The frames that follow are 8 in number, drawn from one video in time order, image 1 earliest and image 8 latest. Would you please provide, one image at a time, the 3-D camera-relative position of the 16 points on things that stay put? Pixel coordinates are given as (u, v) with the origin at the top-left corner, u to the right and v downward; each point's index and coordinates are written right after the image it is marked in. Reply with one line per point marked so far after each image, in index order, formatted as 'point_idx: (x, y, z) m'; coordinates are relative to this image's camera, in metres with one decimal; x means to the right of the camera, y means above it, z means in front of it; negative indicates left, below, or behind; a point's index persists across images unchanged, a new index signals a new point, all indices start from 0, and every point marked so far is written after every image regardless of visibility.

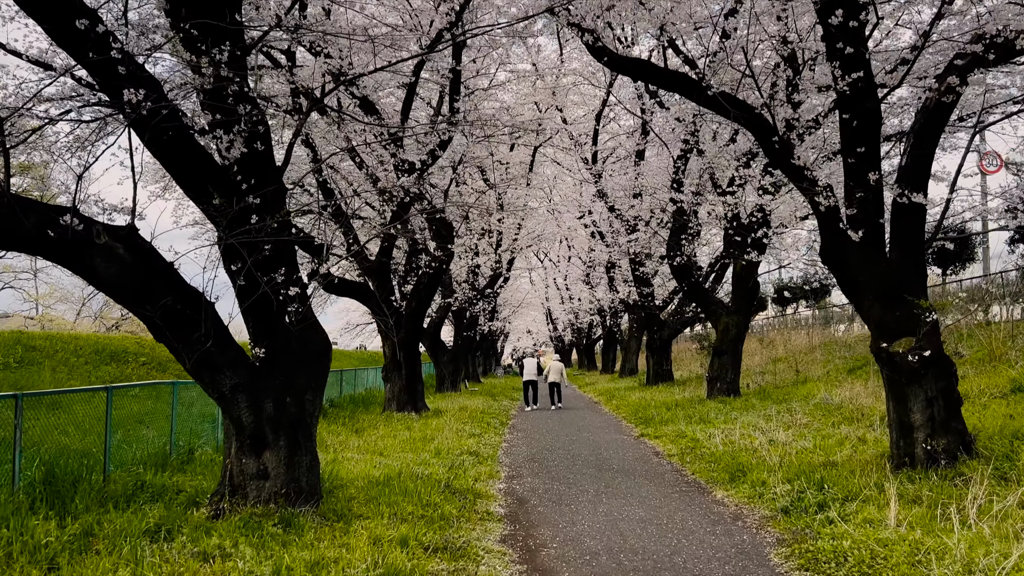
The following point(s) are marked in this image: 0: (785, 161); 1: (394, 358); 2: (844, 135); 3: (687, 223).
0: (+3.5, +1.6, +7.7) m
1: (-2.6, -1.5, +13.2) m
2: (+4.0, +1.8, +7.1) m
3: (+4.4, +1.6, +14.9) m
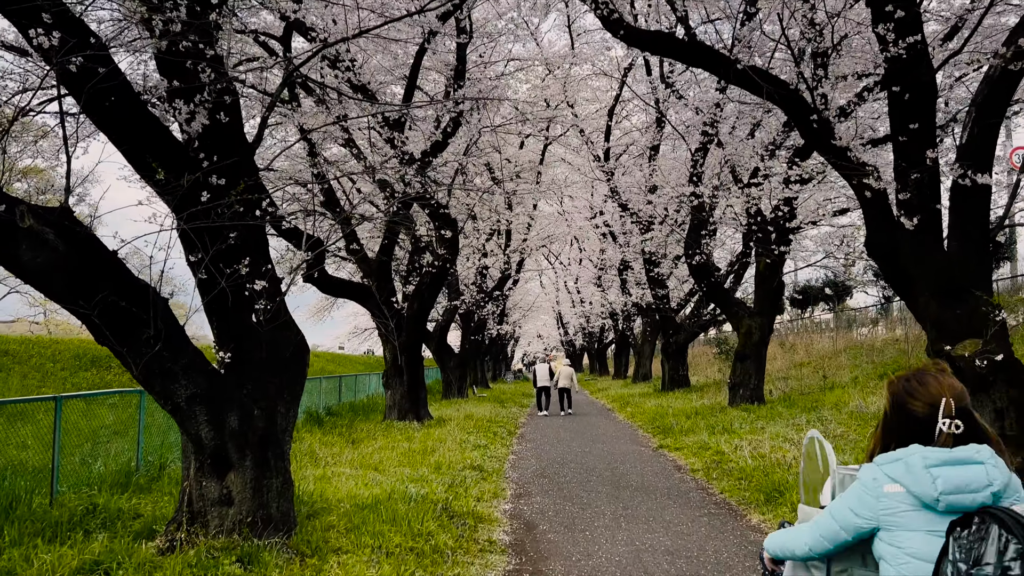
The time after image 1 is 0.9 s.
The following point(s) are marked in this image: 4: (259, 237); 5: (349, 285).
0: (+3.6, +1.7, +6.8) m
1: (-2.5, -1.5, +12.4) m
2: (+4.0, +1.9, +6.3) m
3: (+4.6, +1.6, +14.1) m
4: (-2.1, +0.4, +5.0) m
5: (-3.4, +0.1, +12.1) m
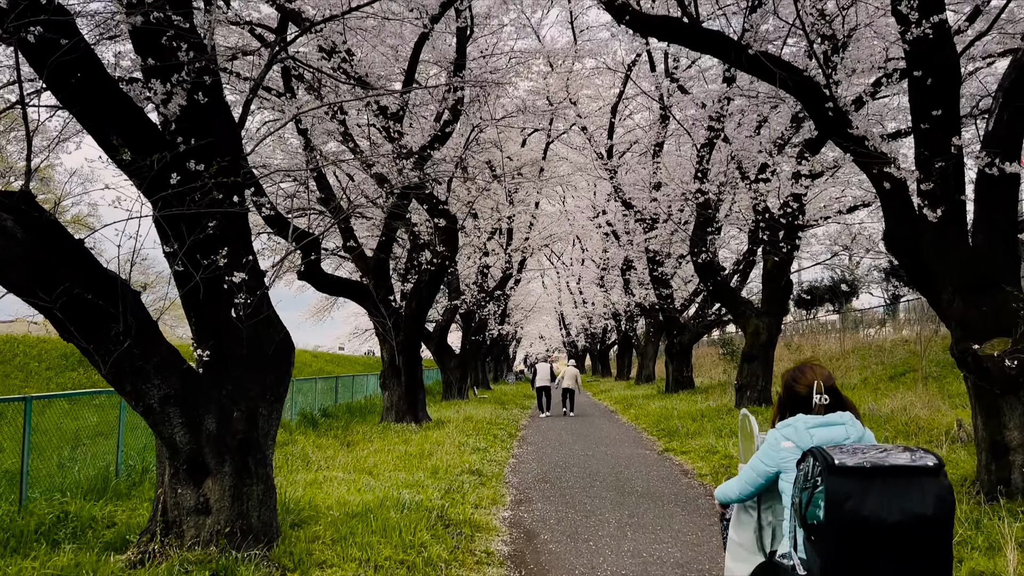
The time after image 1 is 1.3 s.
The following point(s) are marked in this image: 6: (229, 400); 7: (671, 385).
0: (+3.6, +1.7, +6.5) m
1: (-2.4, -1.5, +12.1) m
2: (+4.0, +1.9, +6.0) m
3: (+4.6, +1.6, +13.7) m
4: (-2.1, +0.5, +4.7) m
5: (-3.3, +0.1, +11.8) m
6: (-2.1, -0.8, +4.4) m
7: (+5.3, -3.2, +19.8) m
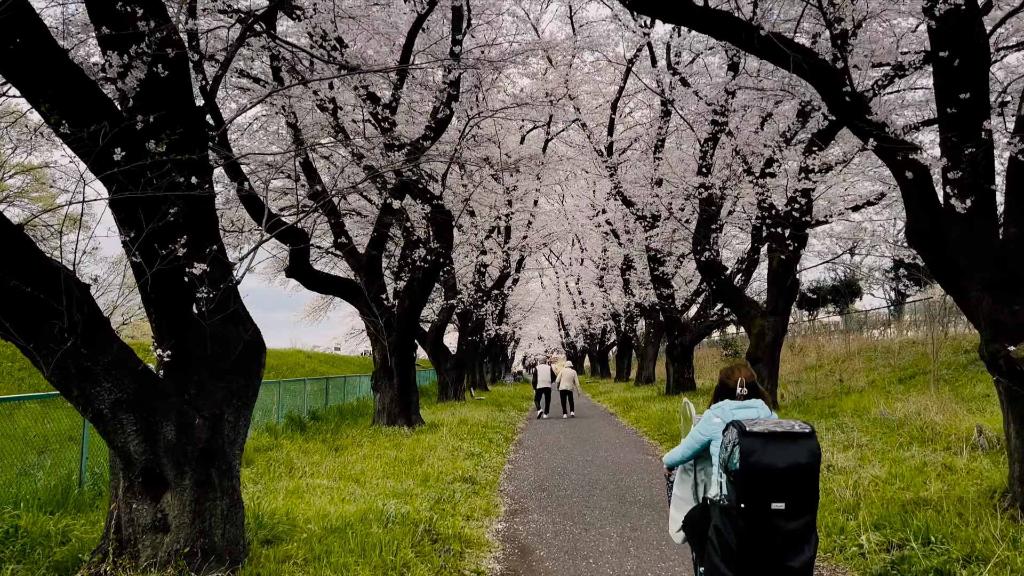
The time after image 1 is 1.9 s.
0: (+3.5, +1.7, +6.1) m
1: (-2.5, -1.5, +11.7) m
2: (+4.0, +1.9, +5.5) m
3: (+4.6, +1.6, +13.3) m
4: (-2.2, +0.5, +4.3) m
5: (-3.4, +0.2, +11.4) m
6: (-2.1, -0.8, +4.0) m
7: (+5.2, -3.2, +19.4) m
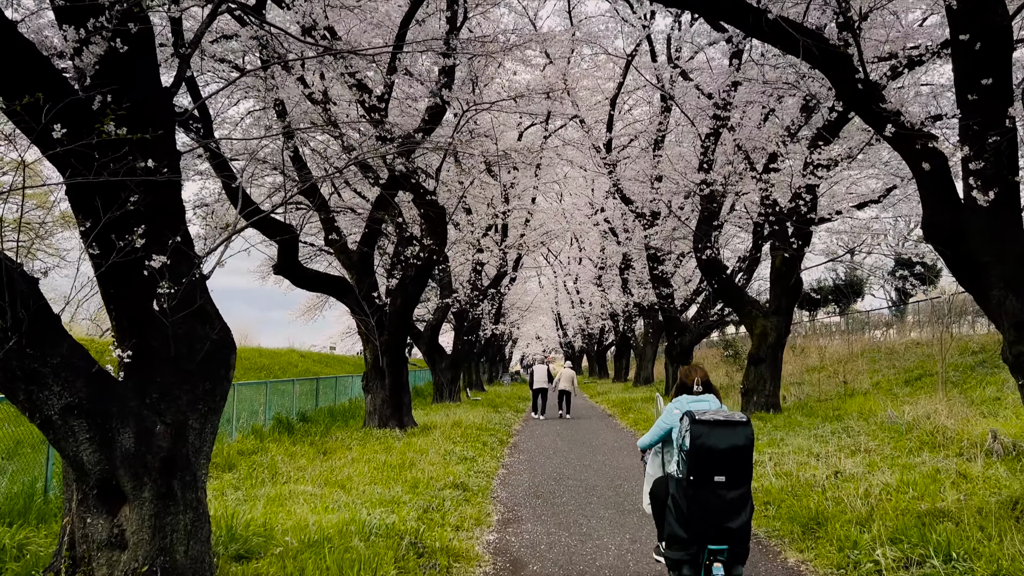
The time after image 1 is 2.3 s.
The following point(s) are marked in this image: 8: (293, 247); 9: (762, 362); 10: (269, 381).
0: (+3.5, +1.8, +5.8) m
1: (-2.6, -1.4, +11.4) m
2: (+3.9, +2.0, +5.2) m
3: (+4.5, +1.7, +13.0) m
4: (-2.2, +0.6, +3.9) m
5: (-3.5, +0.2, +11.0) m
6: (-2.2, -0.7, +3.6) m
7: (+5.1, -3.2, +19.1) m
8: (-3.9, +0.7, +10.5) m
9: (+4.9, -1.5, +11.8) m
10: (-4.3, -1.7, +10.5) m
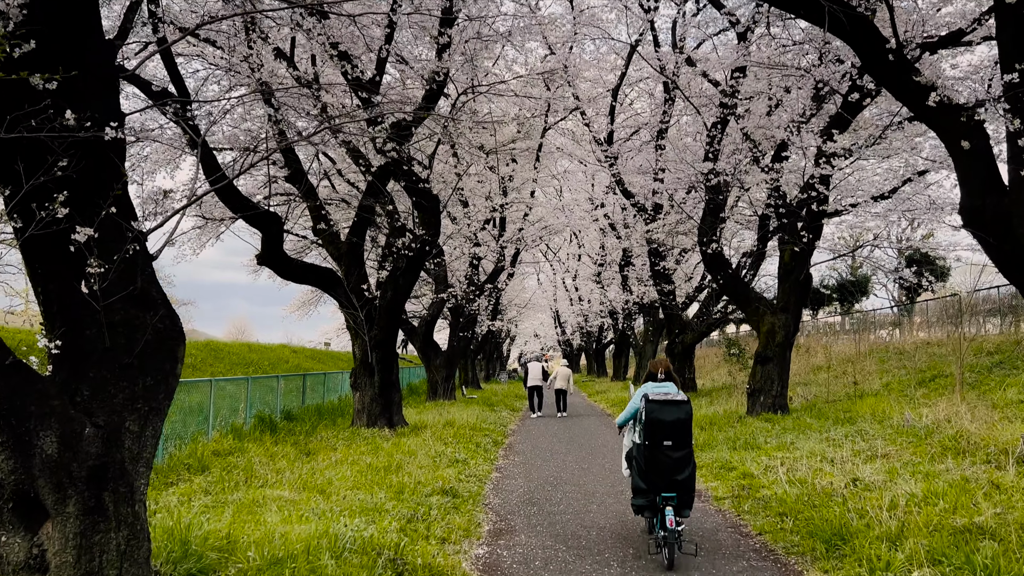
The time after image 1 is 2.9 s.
0: (+3.4, +1.8, +5.2) m
1: (-2.7, -1.3, +10.8) m
2: (+3.9, +2.0, +4.7) m
3: (+4.4, +1.8, +12.5) m
4: (-2.3, +0.7, +3.4) m
5: (-3.6, +0.3, +10.5) m
6: (-2.3, -0.6, +3.1) m
7: (+5.0, -3.1, +18.6) m
8: (-3.9, +0.9, +10.0) m
9: (+4.8, -1.4, +11.2) m
10: (-4.4, -1.5, +10.0) m
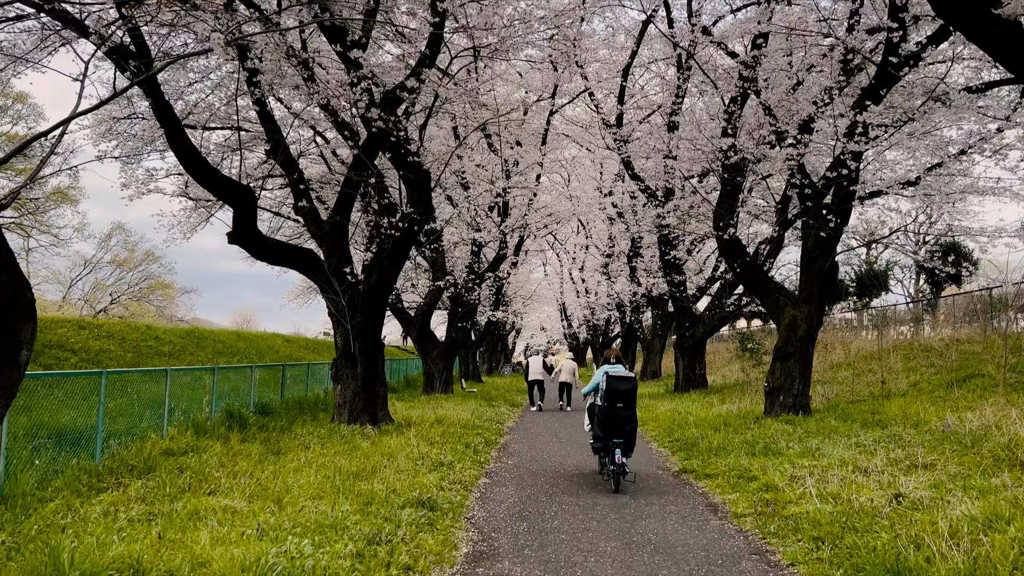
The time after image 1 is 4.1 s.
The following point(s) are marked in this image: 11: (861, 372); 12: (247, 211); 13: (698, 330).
0: (+3.3, +2.0, +4.2) m
1: (-2.7, -1.0, +9.9) m
2: (+3.8, +2.2, +3.7) m
3: (+4.4, +2.0, +11.5) m
4: (-2.4, +0.9, +2.5) m
5: (-3.6, +0.6, +9.6) m
6: (-2.4, -0.5, +2.2) m
7: (+5.0, -2.8, +17.6) m
8: (-4.0, +1.2, +9.1) m
9: (+4.8, -1.2, +10.3) m
10: (-4.5, -1.2, +9.1) m
11: (+7.9, -1.9, +13.4) m
12: (-4.0, +1.1, +9.0) m
13: (+5.5, -1.3, +17.6) m
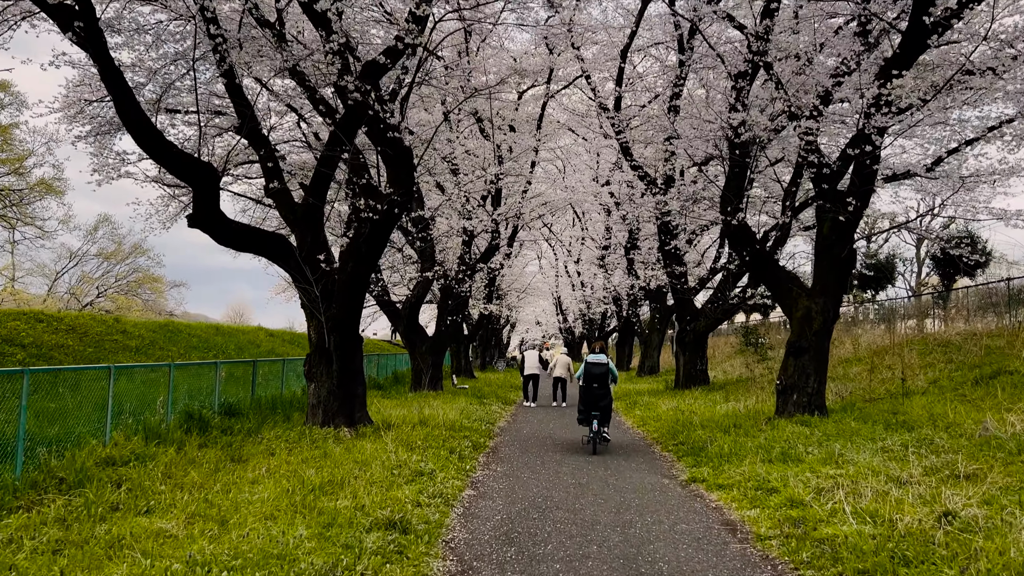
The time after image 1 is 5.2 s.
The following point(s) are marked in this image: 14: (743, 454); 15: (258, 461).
0: (+3.2, +2.1, +3.4) m
1: (-2.9, -0.8, +9.1) m
2: (+3.7, +2.3, +2.9) m
3: (+4.2, +2.1, +10.6) m
4: (-2.5, +1.0, +1.6) m
5: (-3.8, +0.8, +8.7) m
6: (-2.5, -0.4, +1.3) m
7: (+4.7, -2.6, +16.9) m
8: (-4.1, +1.3, +8.2) m
9: (+4.6, -1.0, +9.5) m
10: (-4.6, -1.1, +8.2) m
11: (+7.7, -1.7, +12.7) m
12: (-4.1, +1.3, +8.1) m
13: (+5.3, -1.0, +16.8) m
14: (+2.9, -2.1, +7.4) m
15: (-3.0, -2.0, +7.0) m
